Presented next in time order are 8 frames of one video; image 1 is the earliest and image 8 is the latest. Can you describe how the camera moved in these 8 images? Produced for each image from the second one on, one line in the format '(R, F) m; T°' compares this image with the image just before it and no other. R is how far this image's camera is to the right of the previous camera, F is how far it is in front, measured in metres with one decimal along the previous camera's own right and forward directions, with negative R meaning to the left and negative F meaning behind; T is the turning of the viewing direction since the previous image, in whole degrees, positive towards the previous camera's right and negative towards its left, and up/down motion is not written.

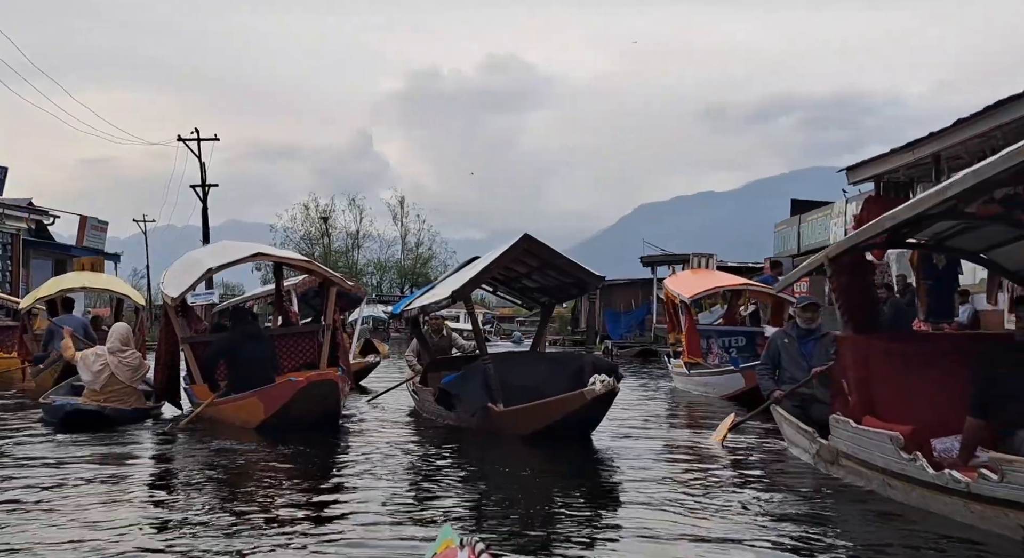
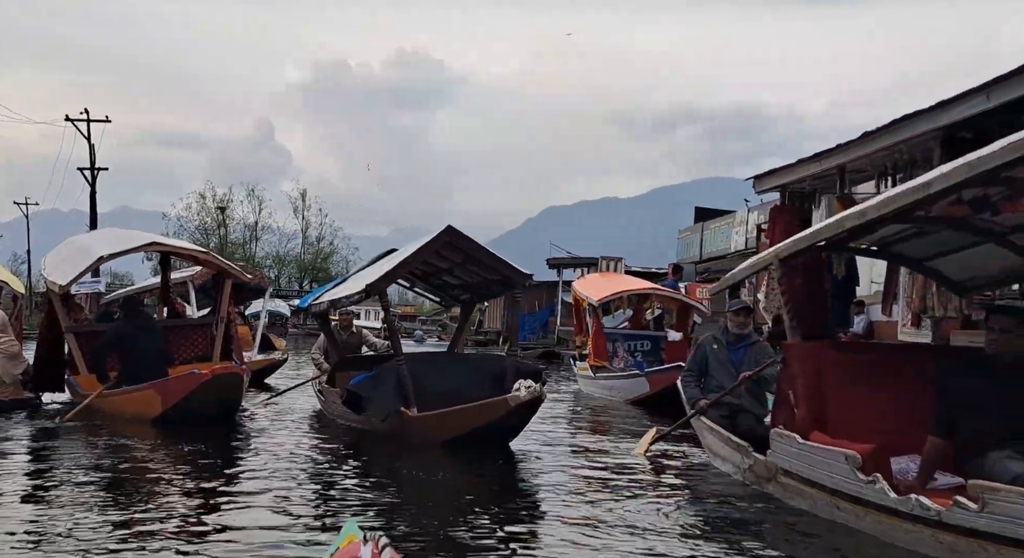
(0.0, +0.2) m; +4°
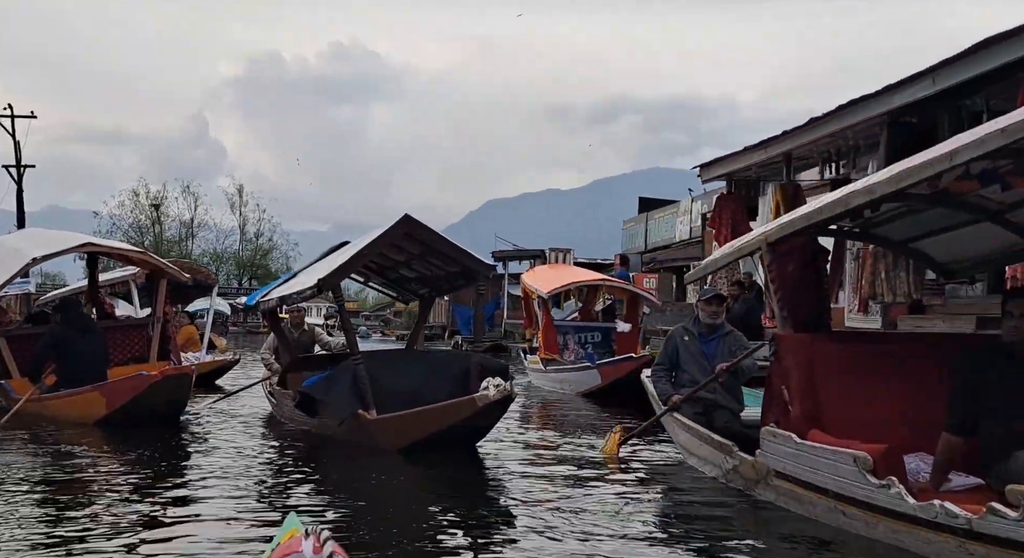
(0.0, +0.2) m; +3°
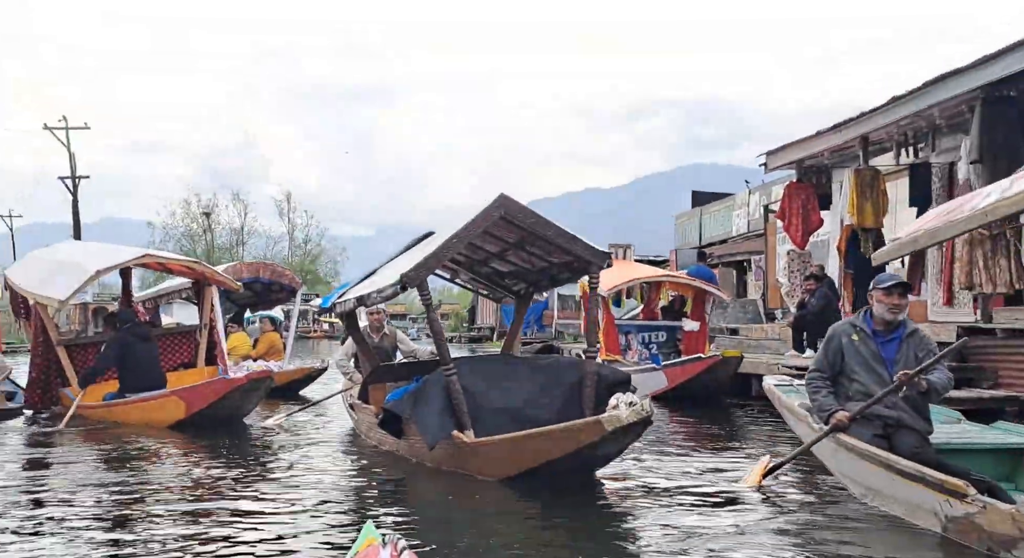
(-0.1, +0.4) m; -2°
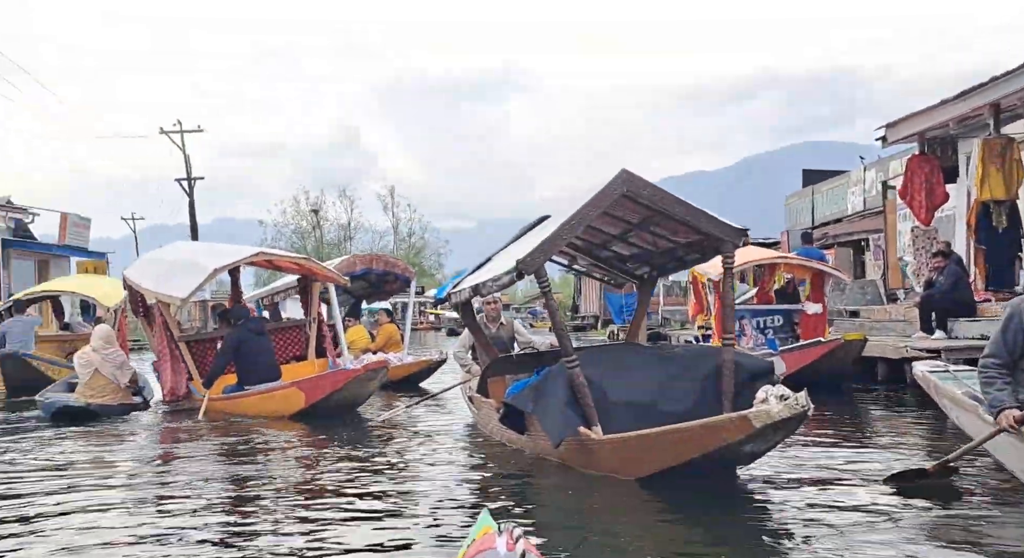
(0.0, +0.2) m; -4°
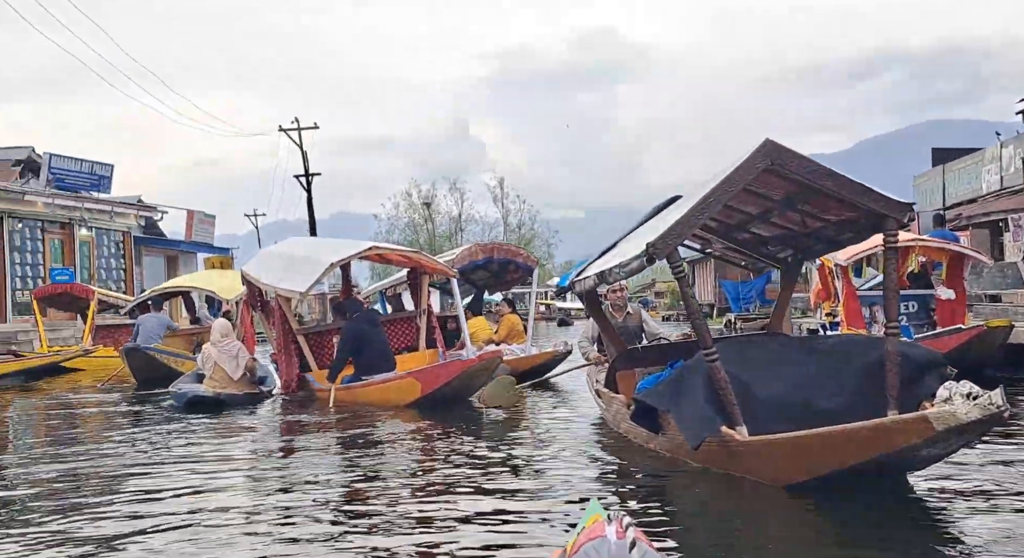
(0.0, +0.4) m; -5°
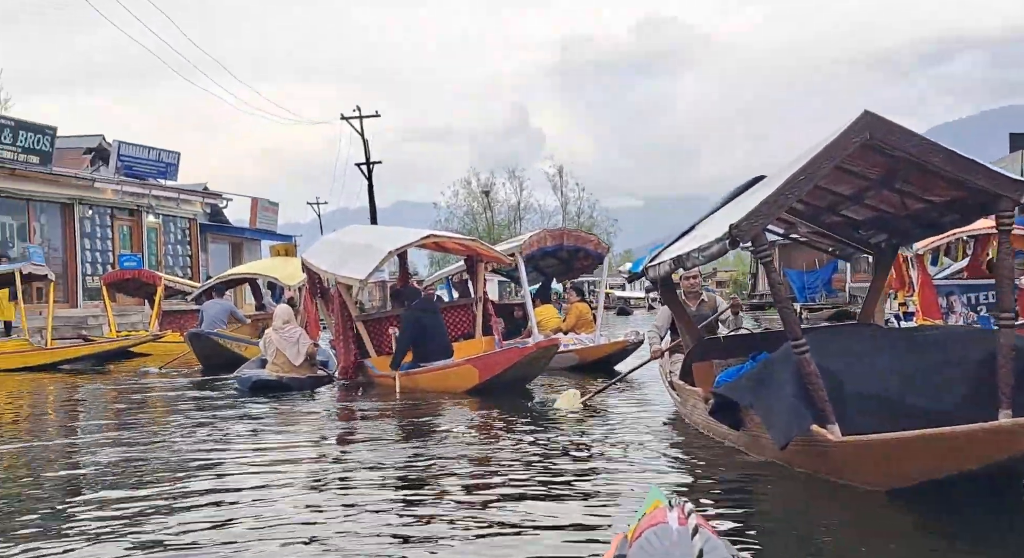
(0.0, +0.1) m; -3°
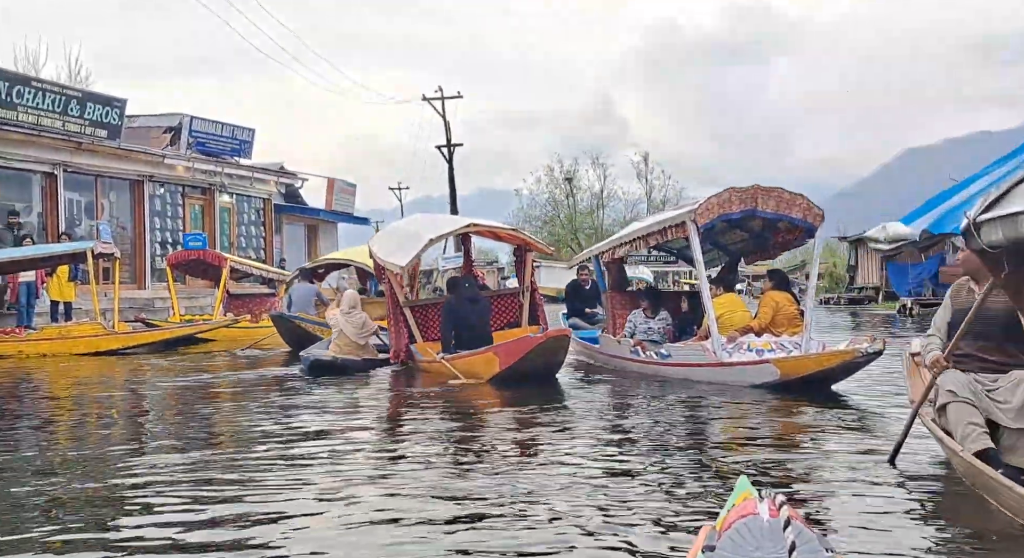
(-0.2, +1.2) m; -3°
